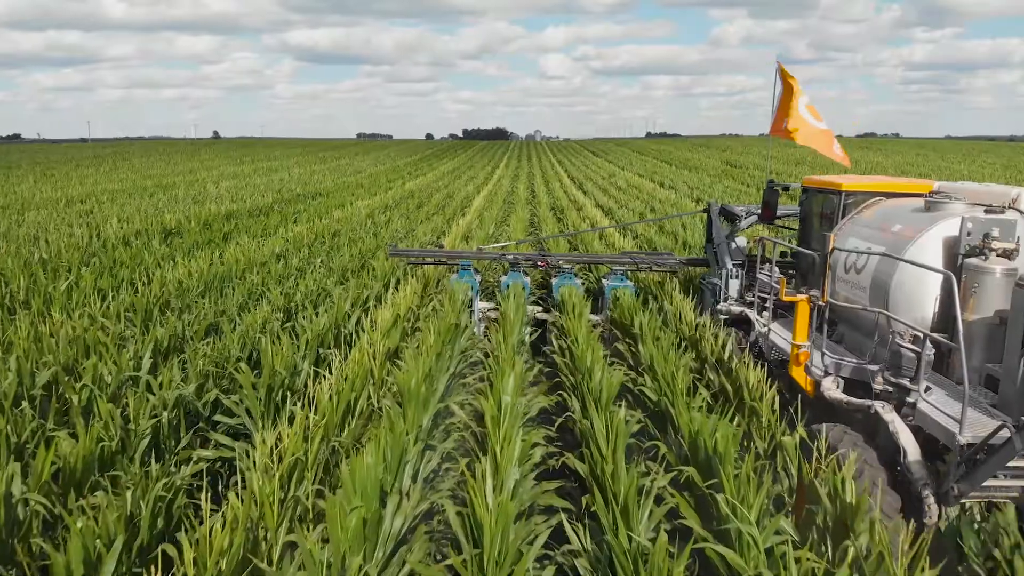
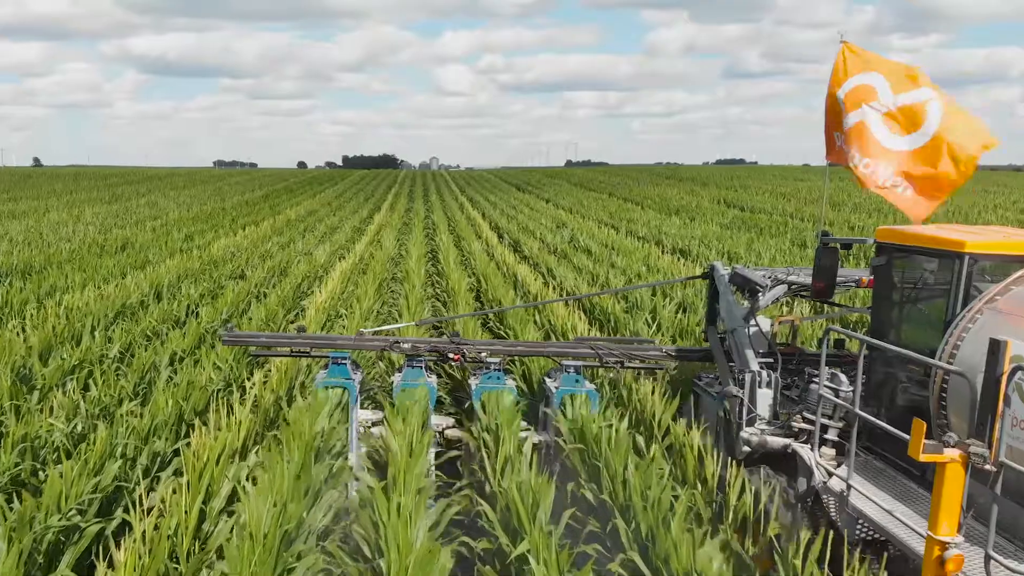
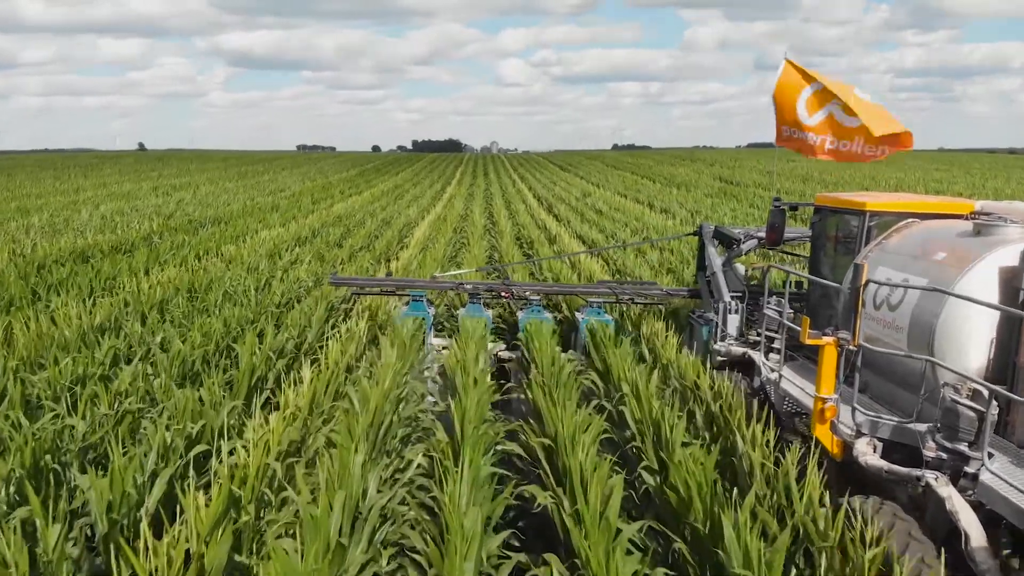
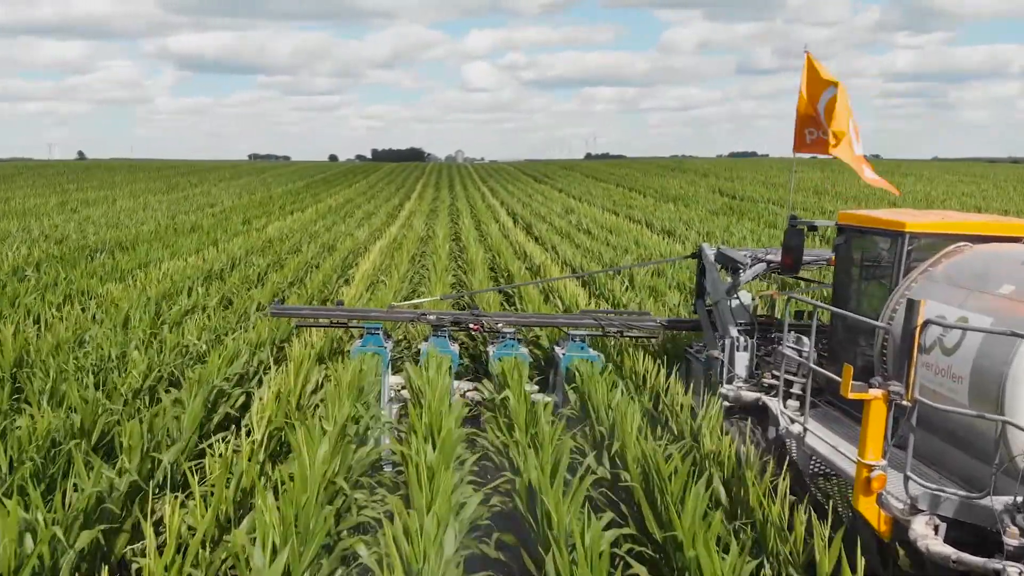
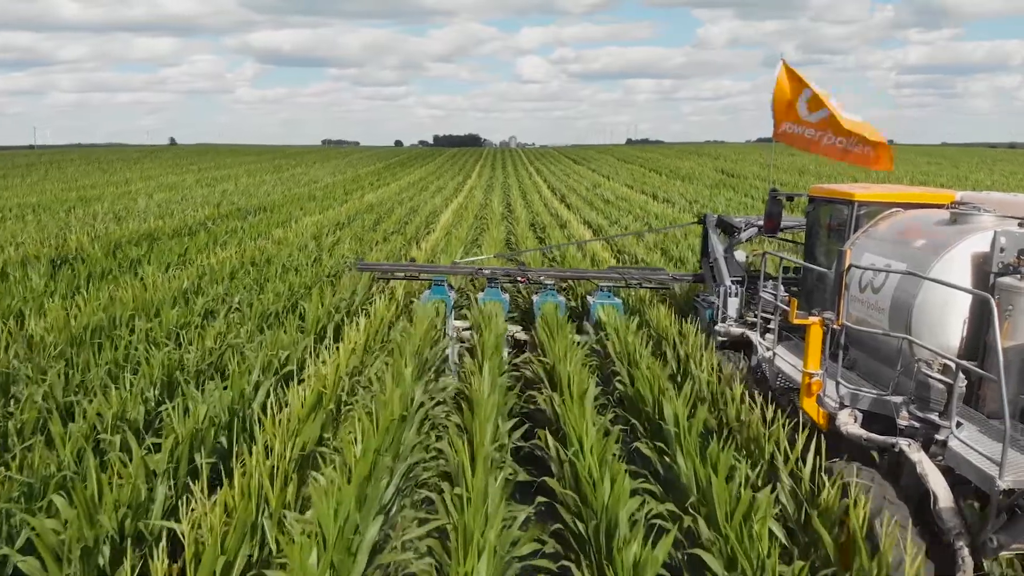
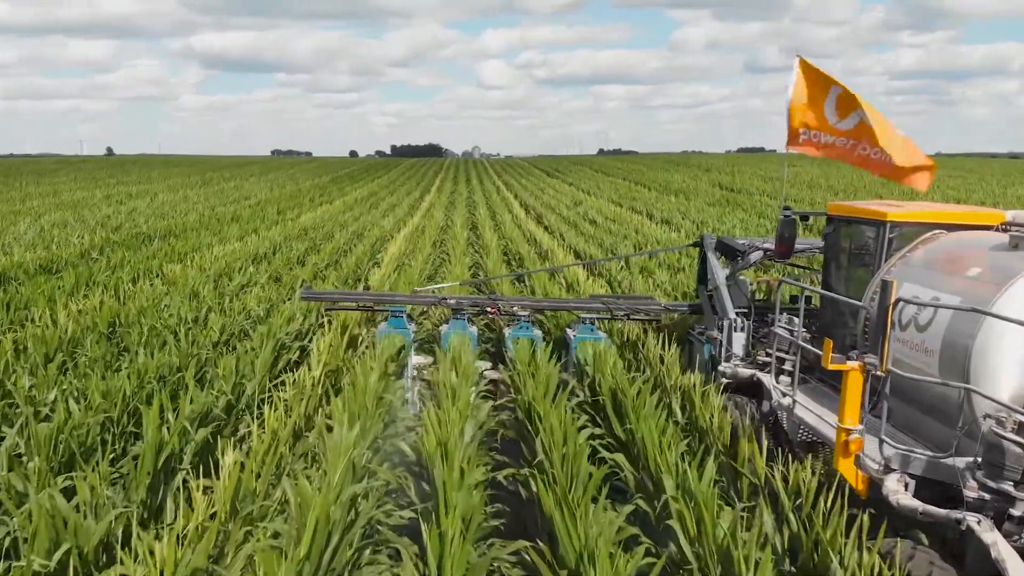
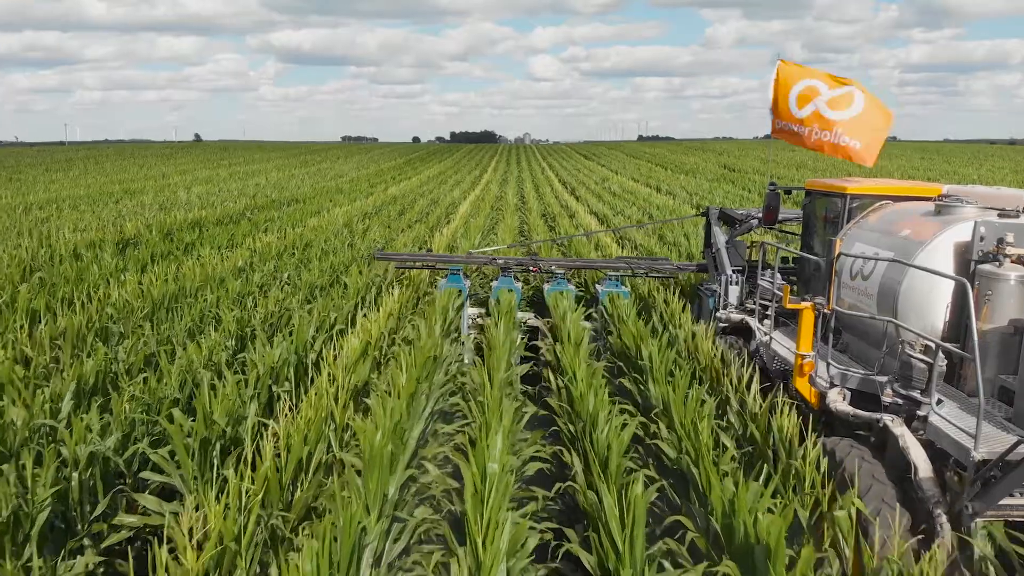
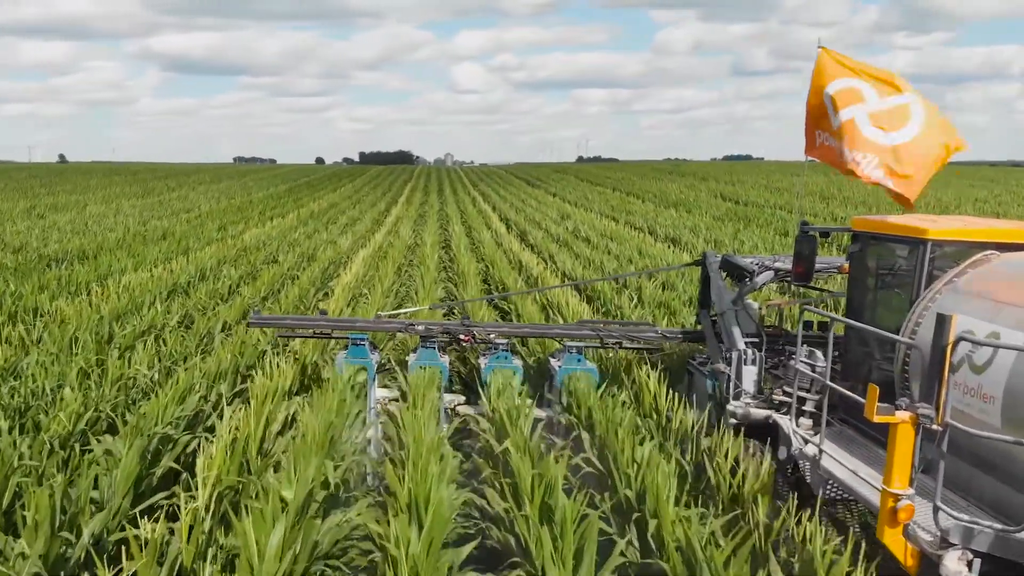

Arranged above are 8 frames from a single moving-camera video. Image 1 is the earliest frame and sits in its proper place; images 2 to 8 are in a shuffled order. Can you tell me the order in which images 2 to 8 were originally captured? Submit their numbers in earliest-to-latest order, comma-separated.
7, 5, 3, 6, 4, 8, 2
